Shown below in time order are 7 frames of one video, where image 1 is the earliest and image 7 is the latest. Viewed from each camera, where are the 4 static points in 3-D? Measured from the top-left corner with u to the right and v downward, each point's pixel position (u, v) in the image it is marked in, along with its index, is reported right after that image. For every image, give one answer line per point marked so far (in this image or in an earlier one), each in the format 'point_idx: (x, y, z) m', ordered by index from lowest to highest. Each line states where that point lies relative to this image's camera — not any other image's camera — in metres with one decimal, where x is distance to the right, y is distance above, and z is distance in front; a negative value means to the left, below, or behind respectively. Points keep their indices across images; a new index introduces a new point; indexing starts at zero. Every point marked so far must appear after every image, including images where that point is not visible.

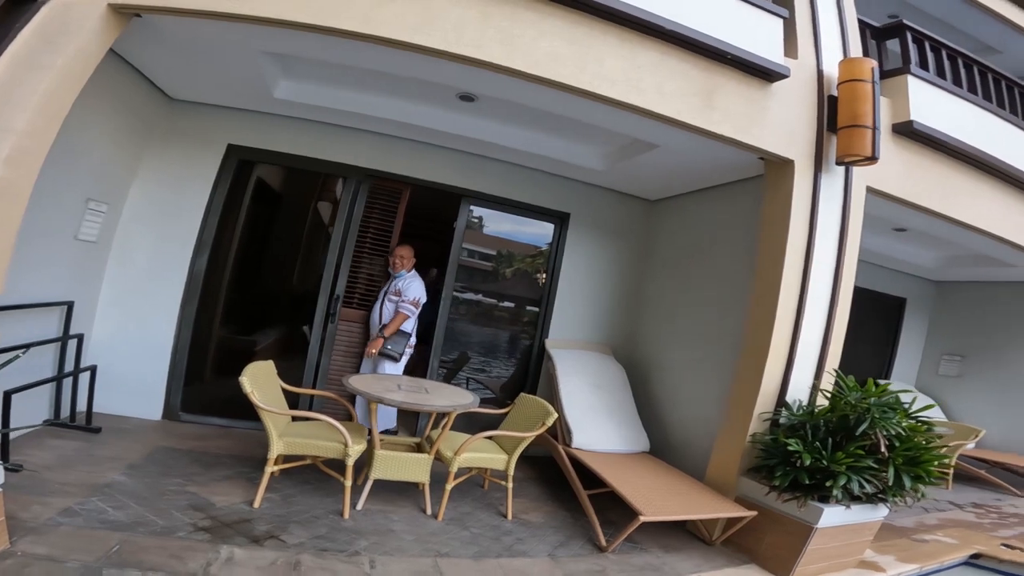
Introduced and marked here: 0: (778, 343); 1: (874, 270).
0: (+1.6, -0.3, +3.3) m
1: (+4.1, +0.2, +6.2) m
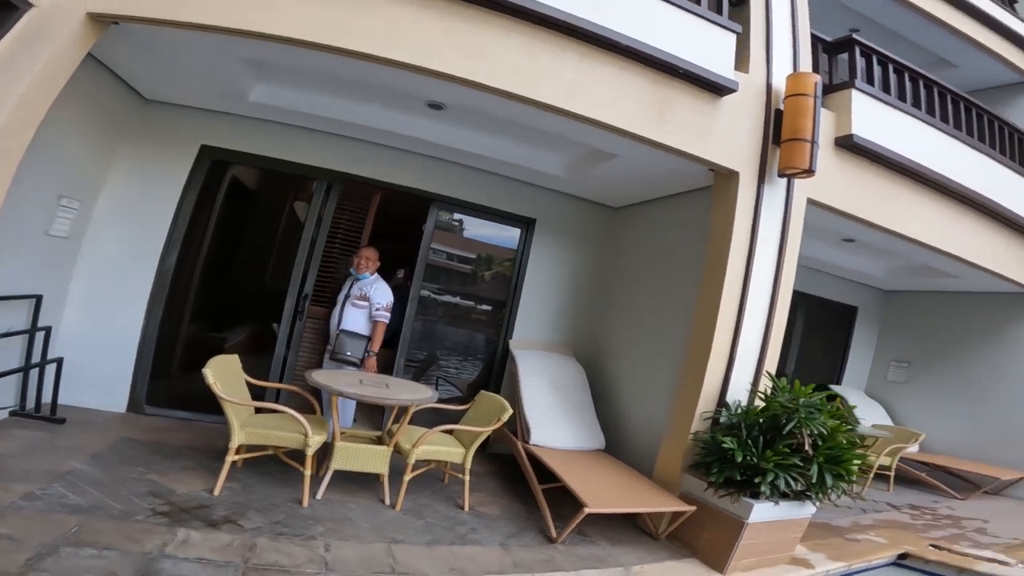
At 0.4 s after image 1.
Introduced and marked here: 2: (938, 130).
0: (+1.3, -0.3, +3.5) m
1: (+3.7, +0.1, +6.5) m
2: (+3.5, +1.4, +4.4) m
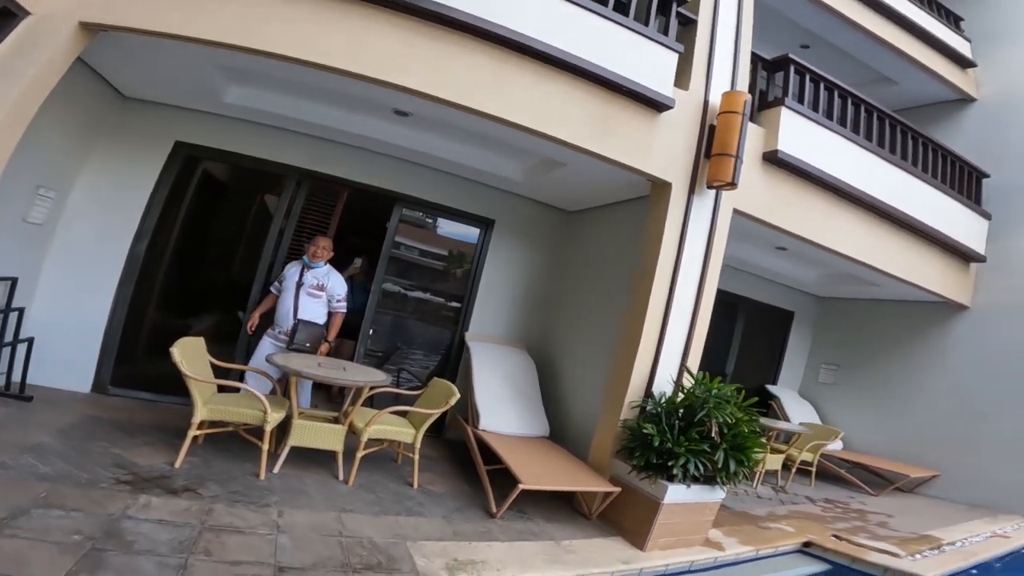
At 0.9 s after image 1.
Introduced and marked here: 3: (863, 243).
0: (+0.9, -0.4, +3.9) m
1: (+3.2, +0.1, +7.0) m
2: (+3.1, +1.3, +4.9) m
3: (+3.3, +0.4, +5.1) m
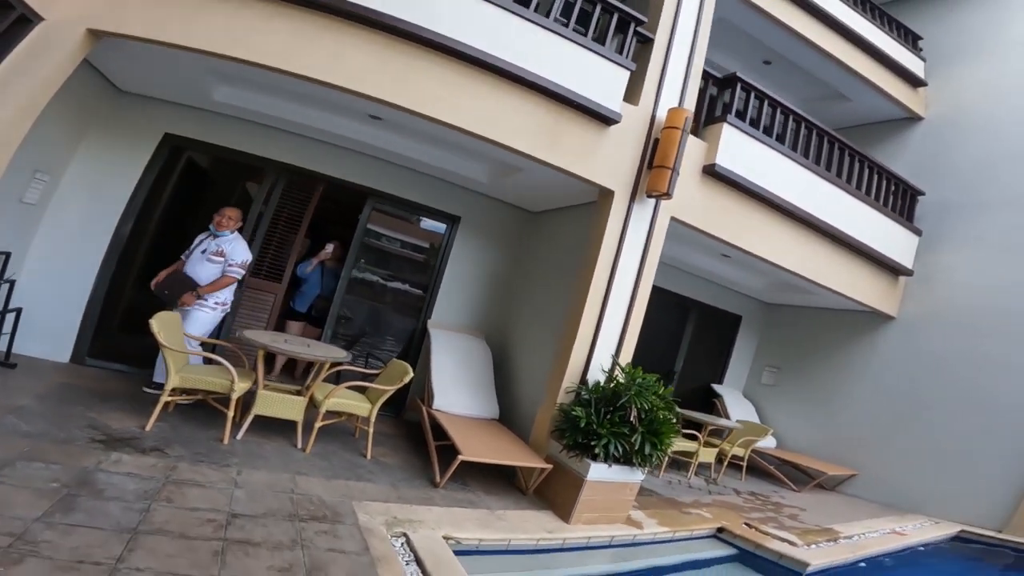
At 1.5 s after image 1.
0: (+0.6, -0.4, +4.3) m
1: (+2.8, 0.0, +7.5) m
2: (+2.8, +1.2, +5.3) m
3: (+3.0, +0.3, +5.6) m
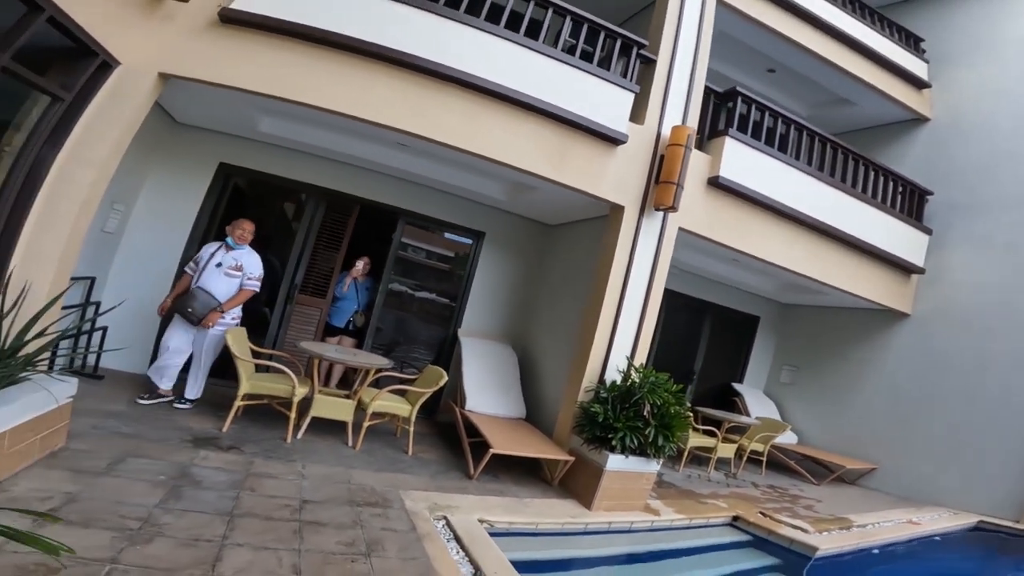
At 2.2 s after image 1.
0: (+0.8, -0.4, +4.7) m
1: (+3.1, 0.0, +7.7) m
2: (+3.0, +1.2, +5.7) m
3: (+3.2, +0.3, +5.9) m
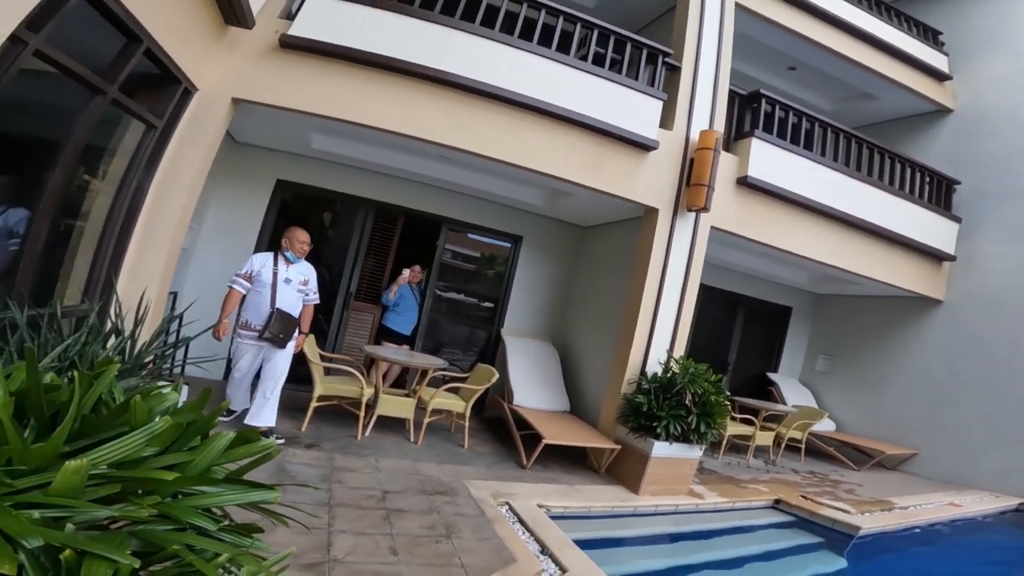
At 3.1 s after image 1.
0: (+1.2, -0.4, +4.9) m
1: (+3.6, +0.1, +7.9) m
2: (+3.4, +1.3, +5.8) m
3: (+3.6, +0.4, +6.1) m
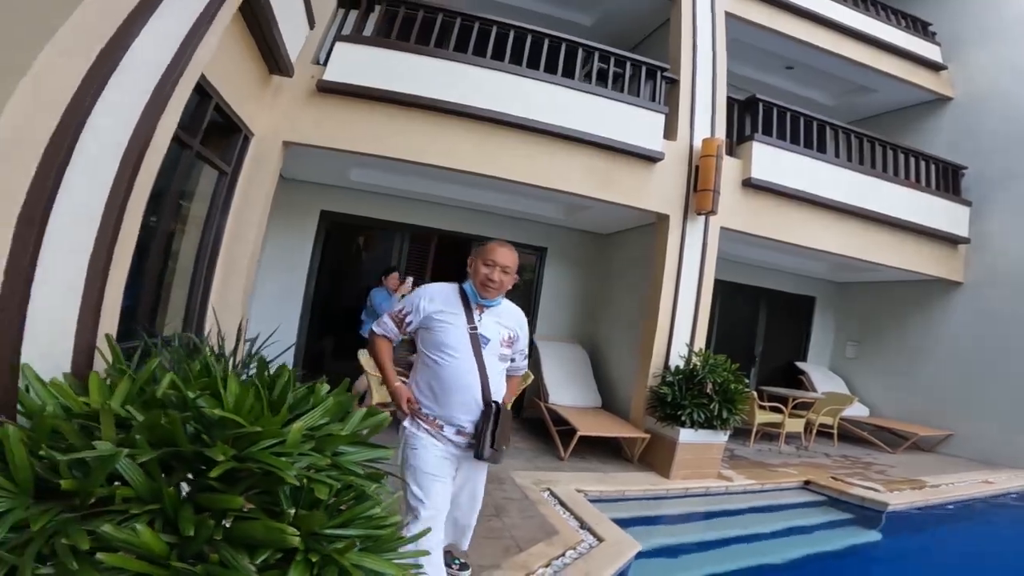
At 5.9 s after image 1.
0: (+1.5, -0.4, +5.3) m
1: (+4.1, +0.2, +8.2) m
2: (+3.6, +1.4, +6.1) m
3: (+3.9, +0.6, +6.3) m
